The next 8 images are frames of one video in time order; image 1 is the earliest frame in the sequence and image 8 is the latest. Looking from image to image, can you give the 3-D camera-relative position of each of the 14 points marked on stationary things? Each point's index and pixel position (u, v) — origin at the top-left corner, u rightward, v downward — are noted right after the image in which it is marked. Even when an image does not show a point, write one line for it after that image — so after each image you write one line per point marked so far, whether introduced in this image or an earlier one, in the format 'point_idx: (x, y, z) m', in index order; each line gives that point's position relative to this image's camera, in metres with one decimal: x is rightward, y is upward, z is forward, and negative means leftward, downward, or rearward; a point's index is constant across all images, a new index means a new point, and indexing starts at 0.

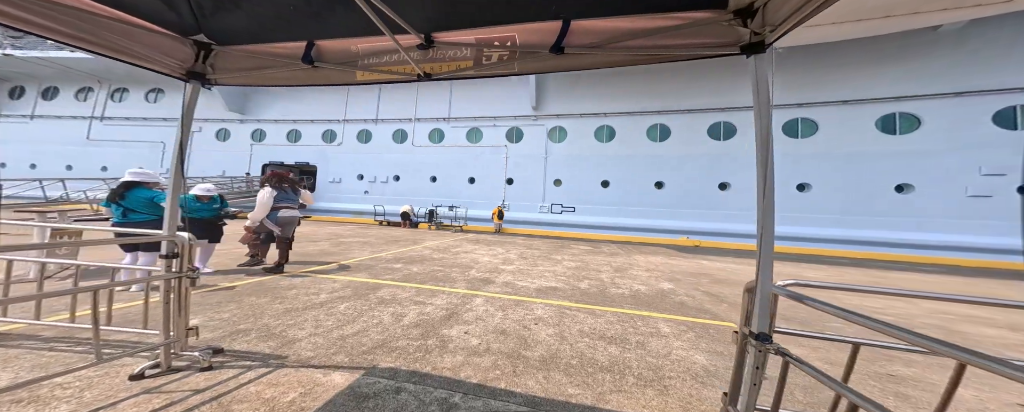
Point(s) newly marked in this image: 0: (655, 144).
0: (+4.6, +1.9, +9.6) m
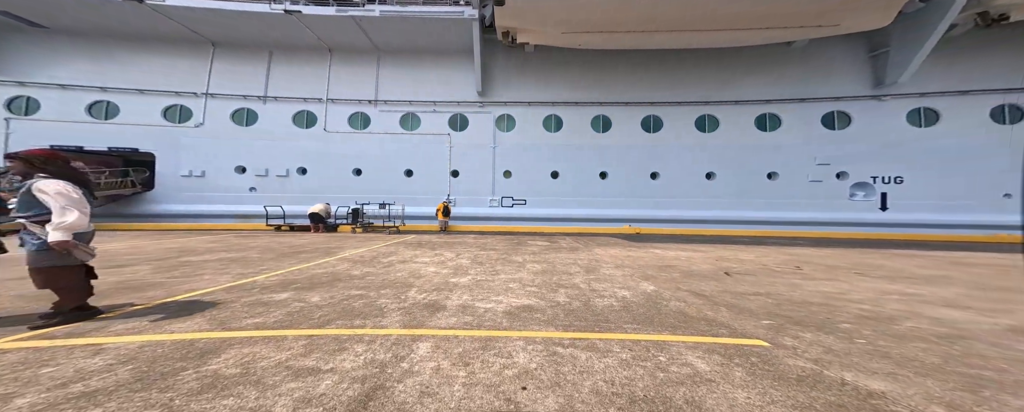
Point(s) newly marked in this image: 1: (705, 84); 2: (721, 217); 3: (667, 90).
0: (+2.9, +2.2, +9.5) m
1: (+5.6, +3.7, +9.5) m
2: (+6.2, -0.3, +9.3) m
3: (+4.1, +3.6, +9.5) m
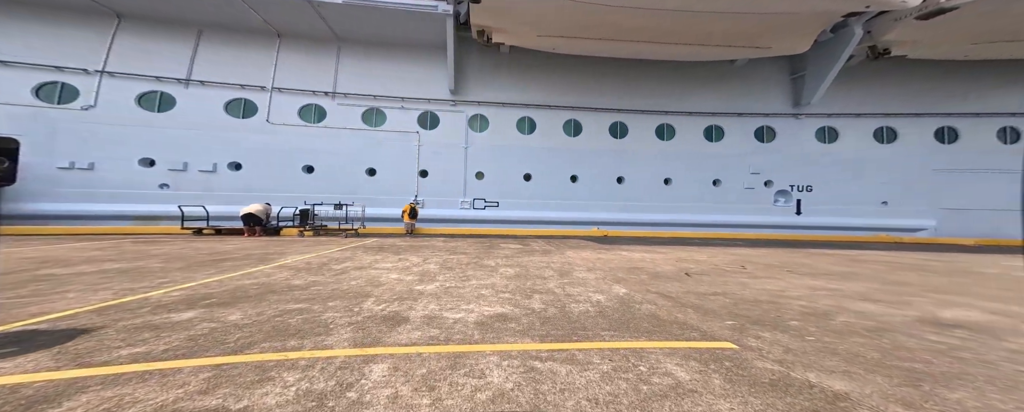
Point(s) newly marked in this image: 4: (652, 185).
0: (+2.0, +2.1, +9.6) m
1: (+4.7, +3.6, +9.9) m
2: (+5.3, -0.5, +9.8) m
3: (+3.2, +3.5, +9.7) m
4: (+4.6, +0.7, +9.8) m
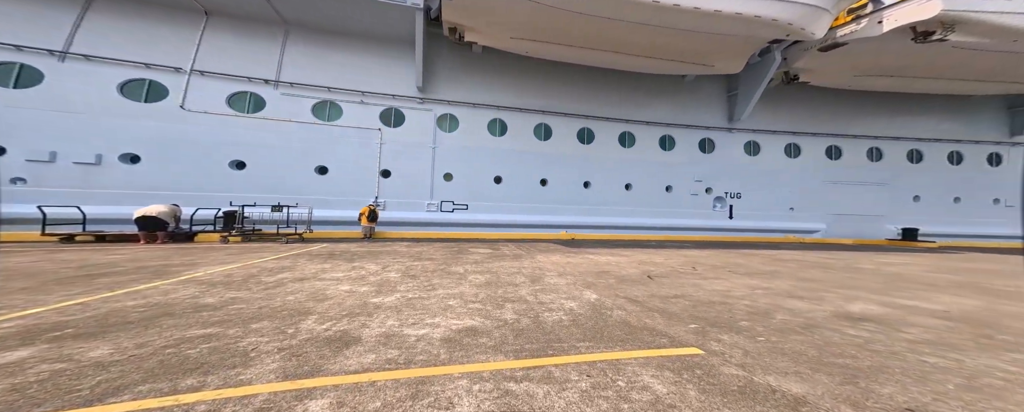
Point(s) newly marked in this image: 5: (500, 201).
0: (+1.0, +2.1, +9.6) m
1: (+3.6, +3.4, +10.2) m
2: (+4.2, -0.6, +10.2) m
3: (+2.2, +3.4, +9.9) m
4: (+3.5, +0.6, +10.1) m
5: (-0.5, +0.1, +9.3) m
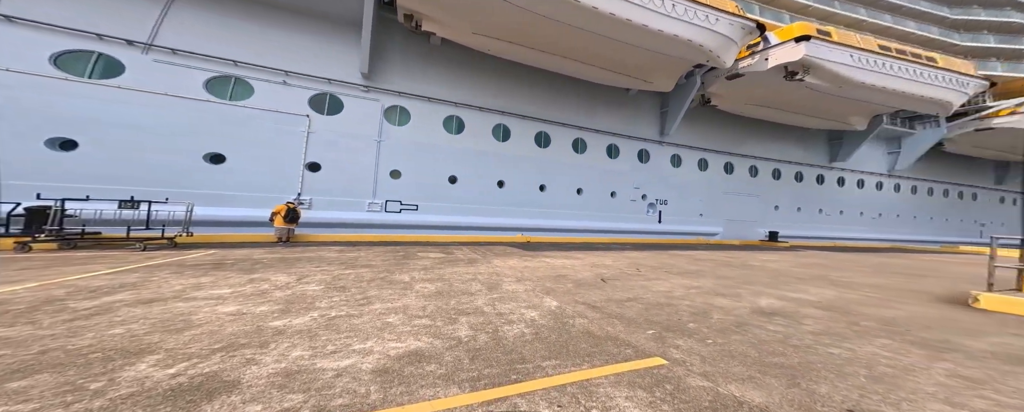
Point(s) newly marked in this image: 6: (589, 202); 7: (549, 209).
0: (-0.4, +2.0, +9.4) m
1: (+2.2, +3.3, +10.4) m
2: (+2.6, -0.8, +10.4) m
3: (+0.8, +3.3, +9.9) m
4: (+2.0, +0.4, +10.2) m
5: (-1.8, +0.1, +8.8) m
6: (+2.9, +0.1, +10.6) m
7: (+1.3, -0.1, +10.0) m
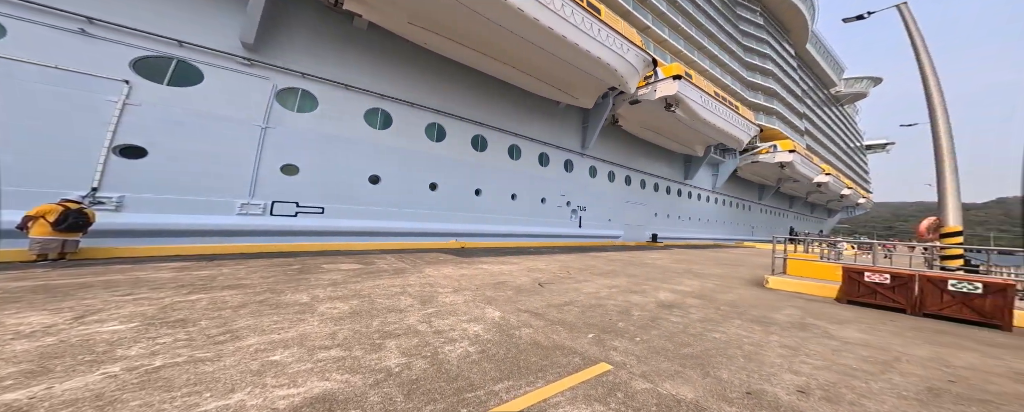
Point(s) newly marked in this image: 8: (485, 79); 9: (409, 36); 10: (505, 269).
0: (-2.5, +1.9, +8.9) m
1: (-0.2, +3.1, +10.5) m
2: (+0.2, -0.9, +10.5) m
3: (-1.4, +3.2, +9.7) m
4: (-0.3, +0.3, +10.2) m
5: (-3.7, 0.0, +8.0) m
6: (+0.5, 0.0, +10.8) m
7: (-0.9, -0.3, +9.8) m
8: (-0.9, +4.3, +10.1) m
9: (-2.6, +4.2, +7.5) m
10: (-0.2, -1.3, +6.0) m
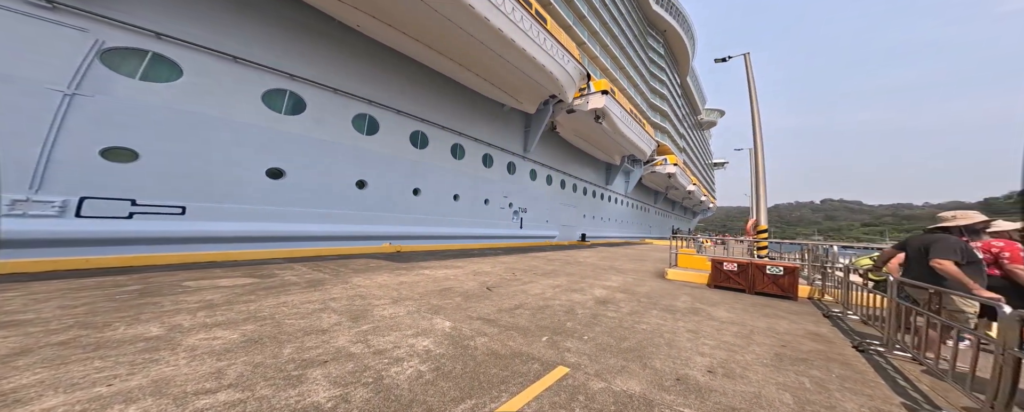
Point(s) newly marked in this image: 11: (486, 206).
0: (-4.4, +1.9, +7.9) m
1: (-2.5, +3.1, +10.1) m
2: (-2.2, -1.0, +10.2) m
3: (-3.5, +3.2, +8.9) m
4: (-2.7, +0.2, +9.7) m
5: (-5.4, 0.0, +6.7) m
6: (-2.0, -0.1, +10.5) m
7: (-3.1, -0.3, +9.2) m
8: (-3.2, +4.2, +9.5) m
9: (-4.2, +4.2, +6.5) m
10: (-1.4, -1.3, +5.6) m
11: (-1.3, 0.0, +11.2) m
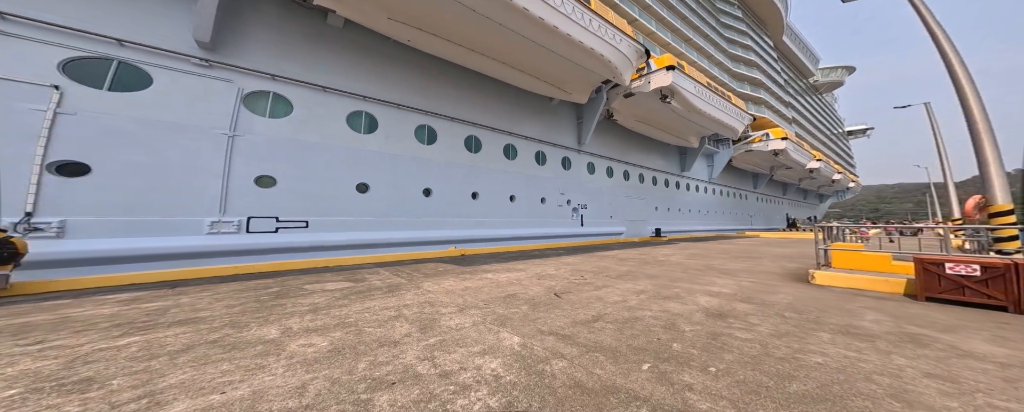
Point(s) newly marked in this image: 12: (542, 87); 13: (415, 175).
0: (-2.5, +1.7, +8.3) m
1: (-0.3, +3.1, +9.9) m
2: (+0.3, -1.0, +9.9) m
3: (-1.5, +3.1, +9.0) m
4: (-0.3, +0.2, +9.6) m
5: (-3.6, -0.2, +7.3) m
6: (+0.5, -0.1, +10.2) m
7: (-0.9, -0.4, +9.2) m
8: (-1.1, +4.1, +9.5) m
9: (-2.8, +4.1, +6.9) m
10: (0.0, -1.3, +5.3) m
11: (+1.4, +0.1, +10.7) m
12: (+1.1, +3.9, +9.4) m
13: (-2.6, +0.9, +8.0) m
